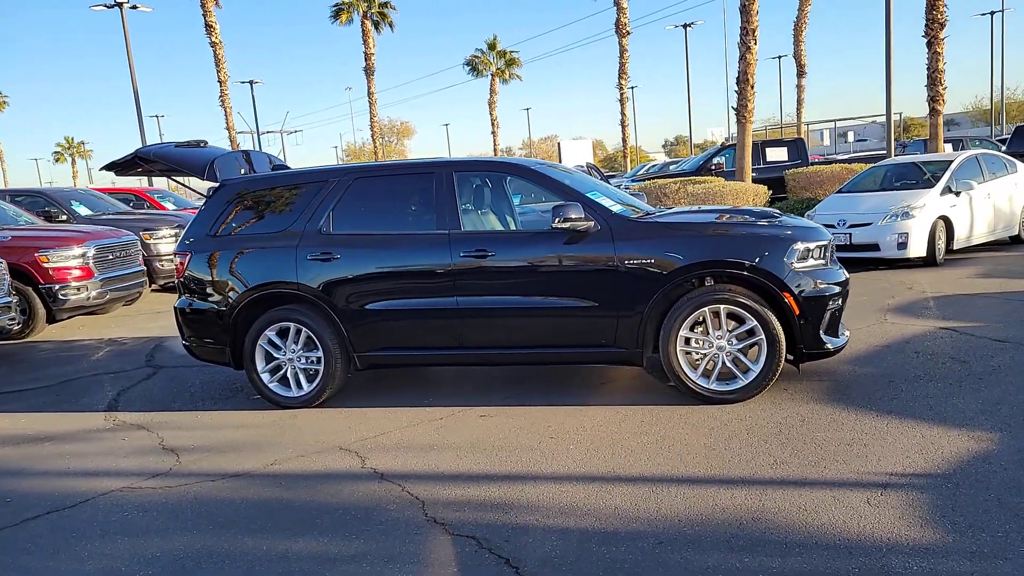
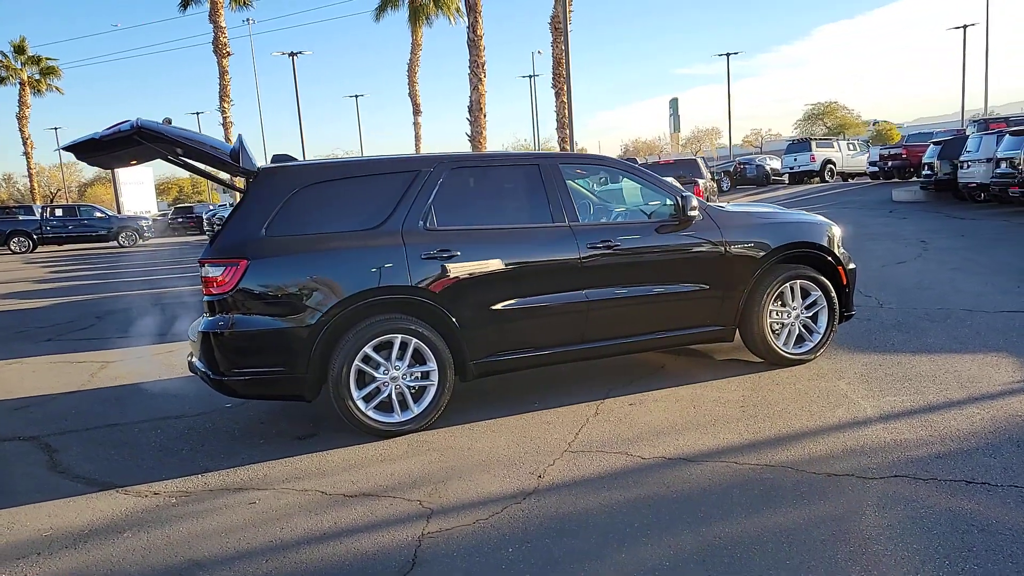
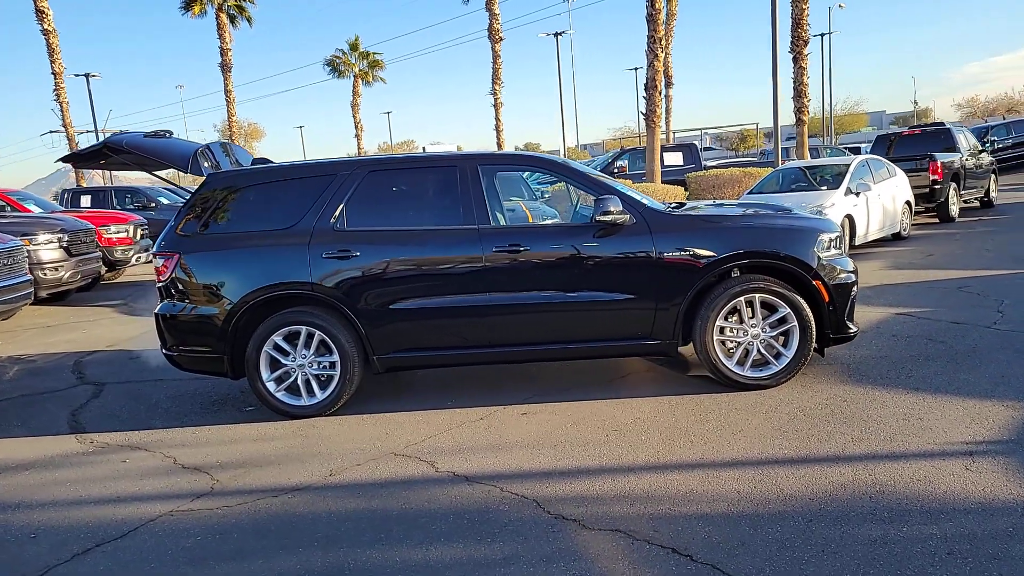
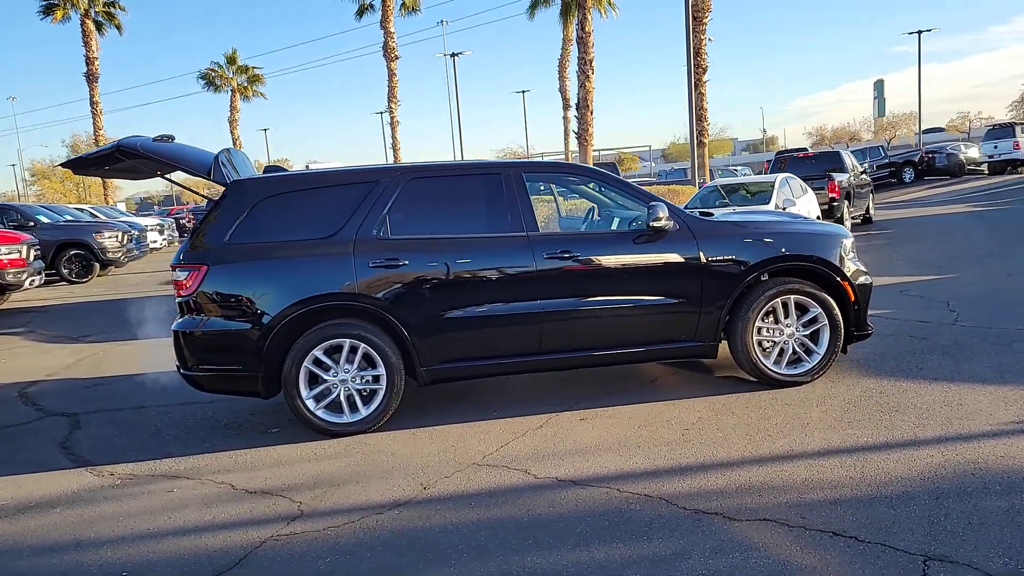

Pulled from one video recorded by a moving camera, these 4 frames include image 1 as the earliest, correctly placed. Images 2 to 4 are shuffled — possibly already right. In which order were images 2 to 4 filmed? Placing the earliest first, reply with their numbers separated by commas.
3, 4, 2
